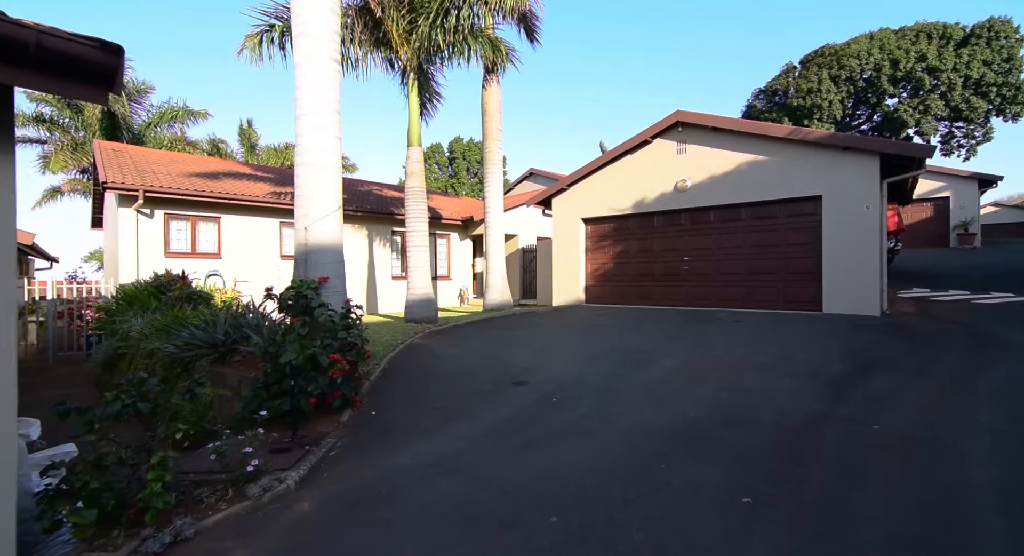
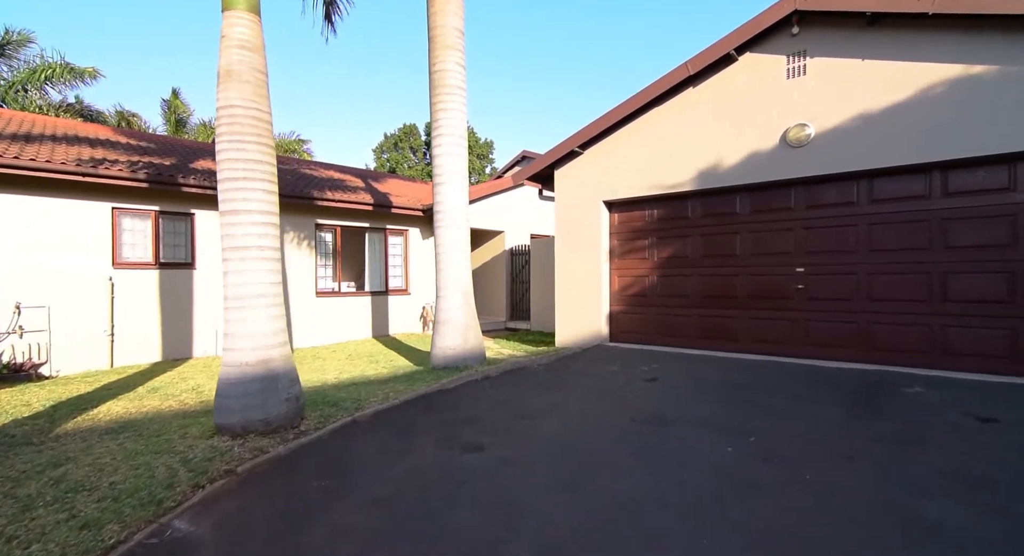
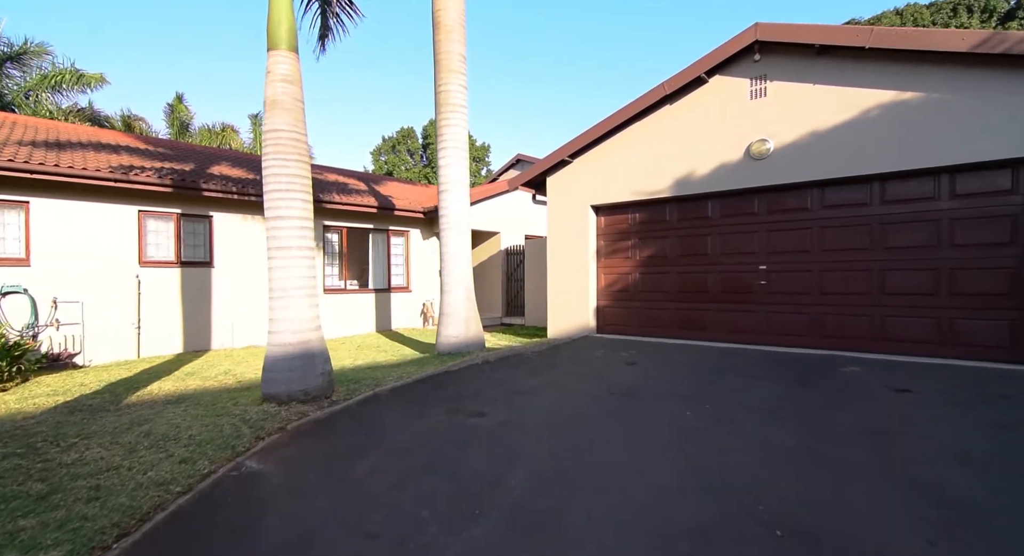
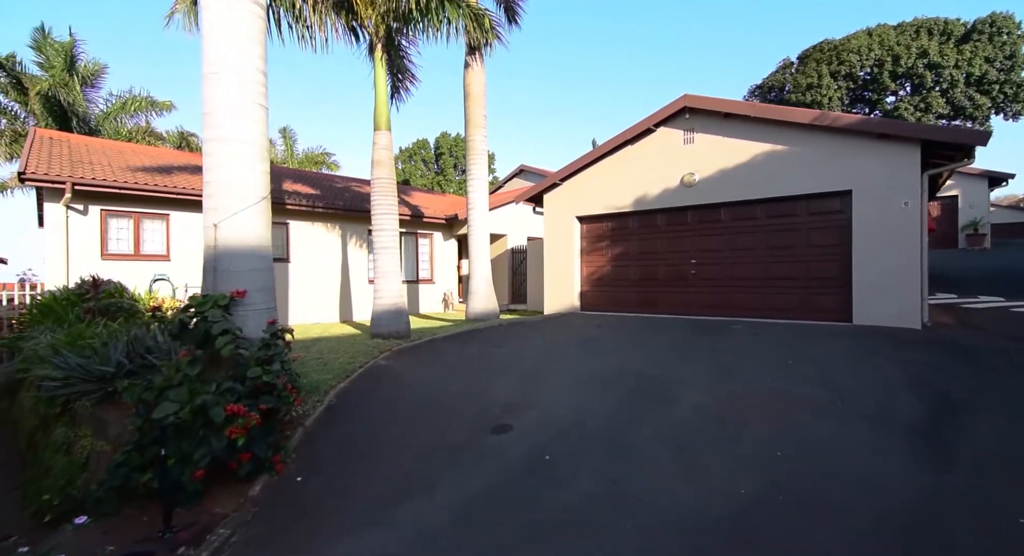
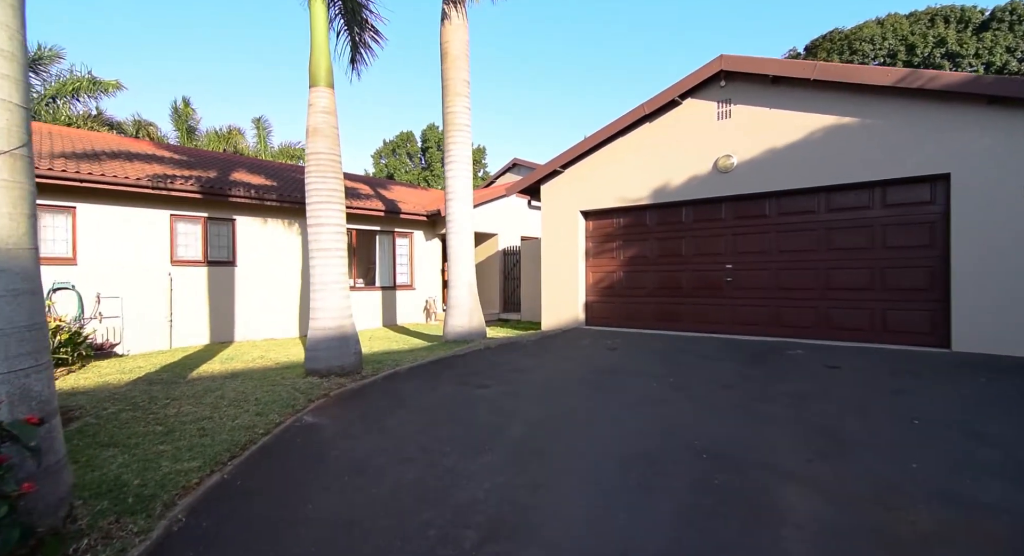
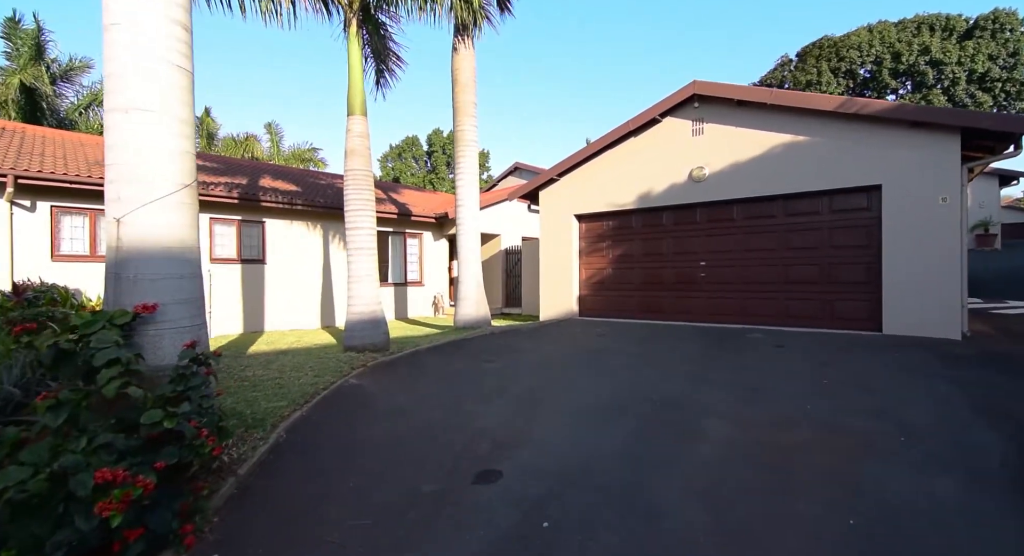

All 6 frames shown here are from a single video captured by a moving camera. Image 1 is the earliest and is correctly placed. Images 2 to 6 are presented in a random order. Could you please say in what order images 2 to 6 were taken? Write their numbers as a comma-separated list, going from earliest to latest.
4, 6, 5, 3, 2
